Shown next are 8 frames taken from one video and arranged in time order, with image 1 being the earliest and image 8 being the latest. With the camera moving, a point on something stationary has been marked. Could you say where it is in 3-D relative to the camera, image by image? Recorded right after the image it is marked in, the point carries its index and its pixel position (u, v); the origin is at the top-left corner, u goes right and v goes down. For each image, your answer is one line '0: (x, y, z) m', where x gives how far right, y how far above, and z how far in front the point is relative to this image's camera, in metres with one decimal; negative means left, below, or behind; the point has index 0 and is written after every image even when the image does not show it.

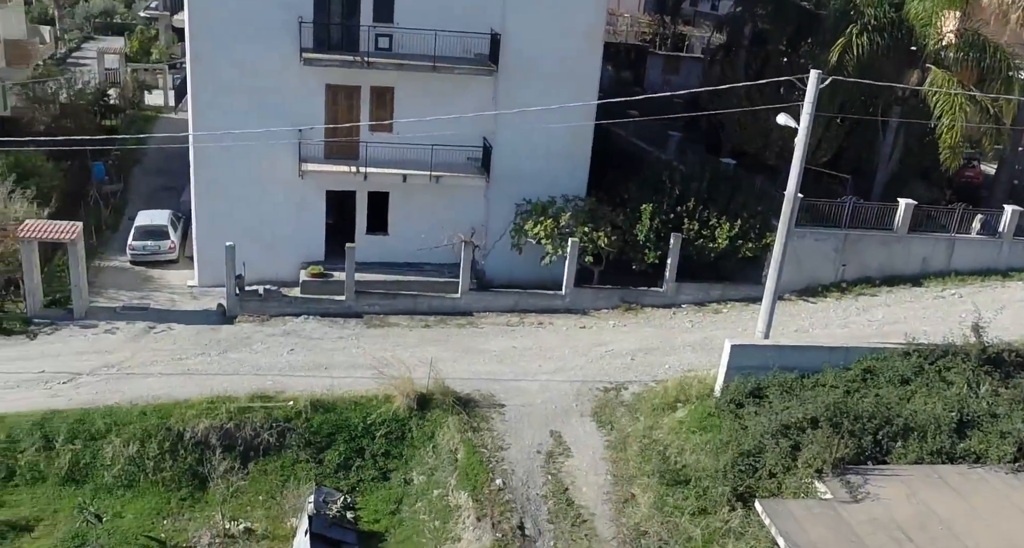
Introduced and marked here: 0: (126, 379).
0: (-8.4, -2.3, +19.1) m
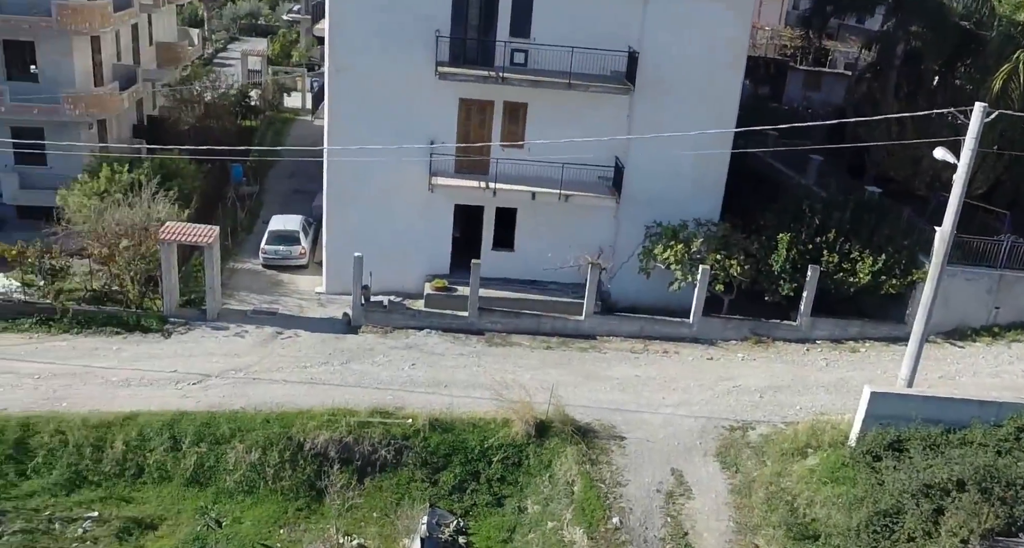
0: (-5.7, -2.4, +19.3) m
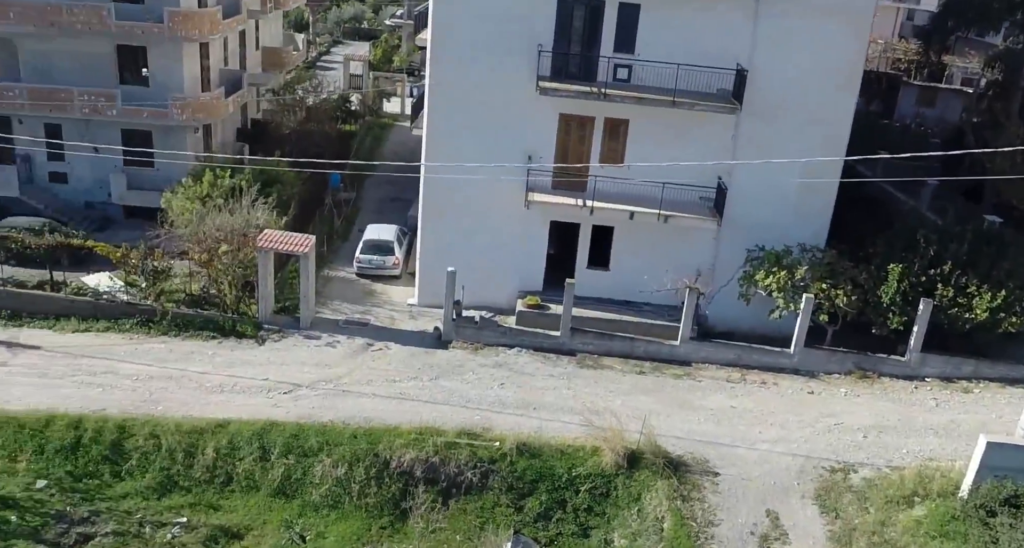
0: (-3.7, -2.7, +19.2) m
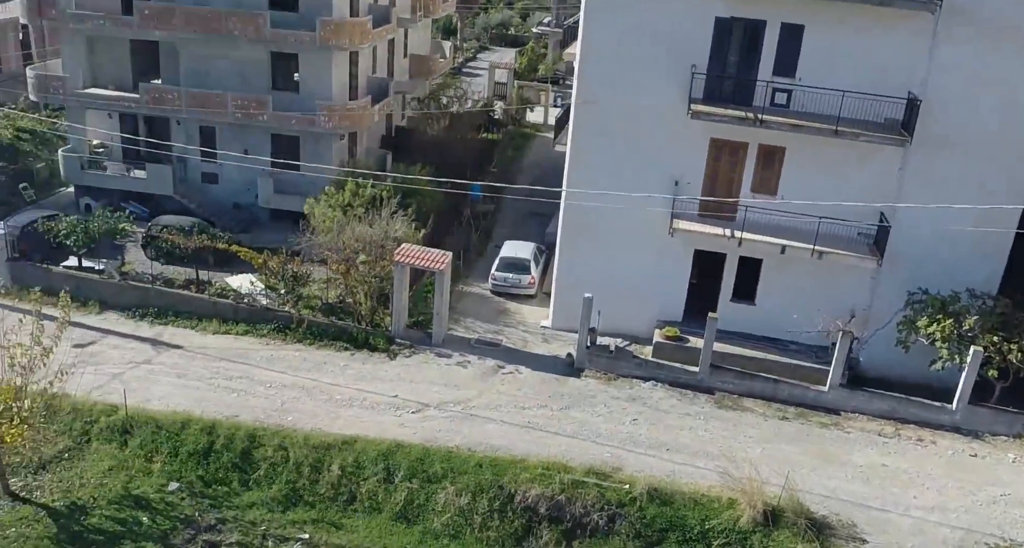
0: (-0.9, -3.1, +18.6) m
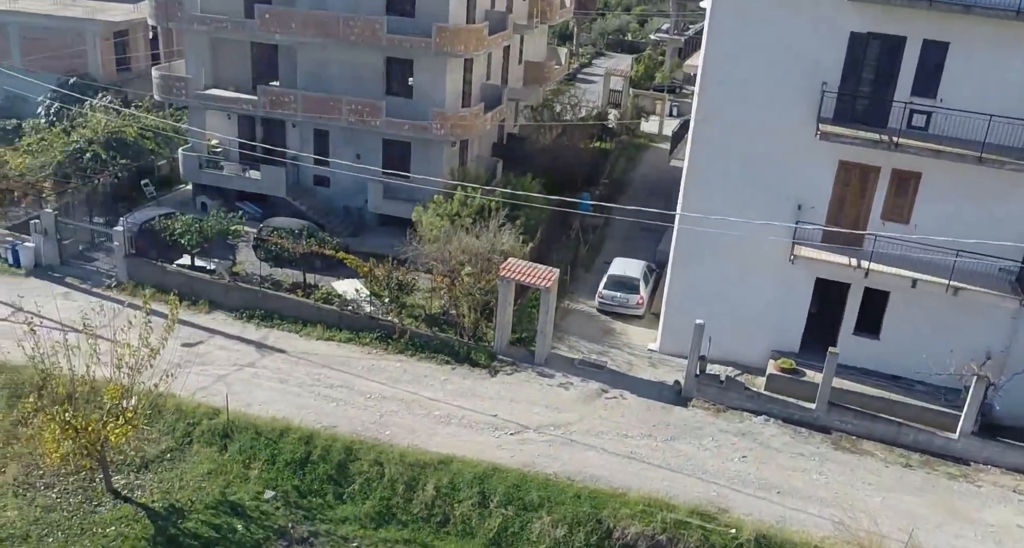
0: (+1.2, -3.6, +17.9) m
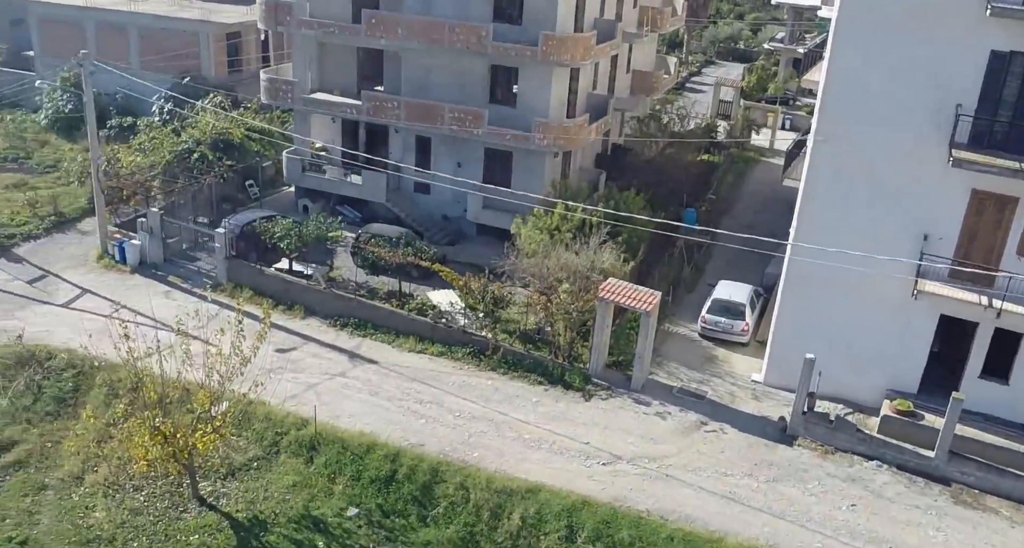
0: (+3.0, -4.0, +16.9) m
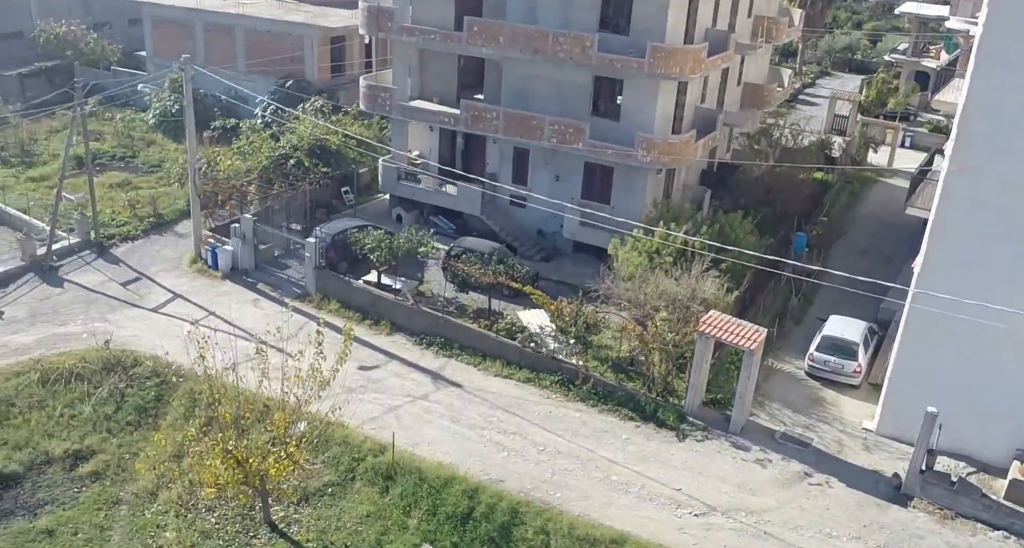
0: (+4.5, -4.7, +15.4) m
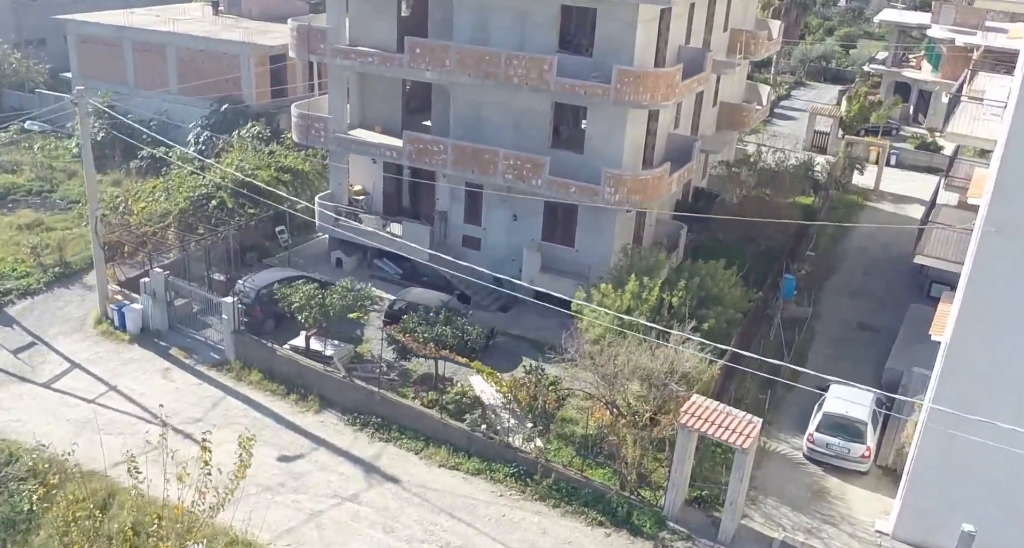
0: (+3.6, -6.0, +12.5) m
